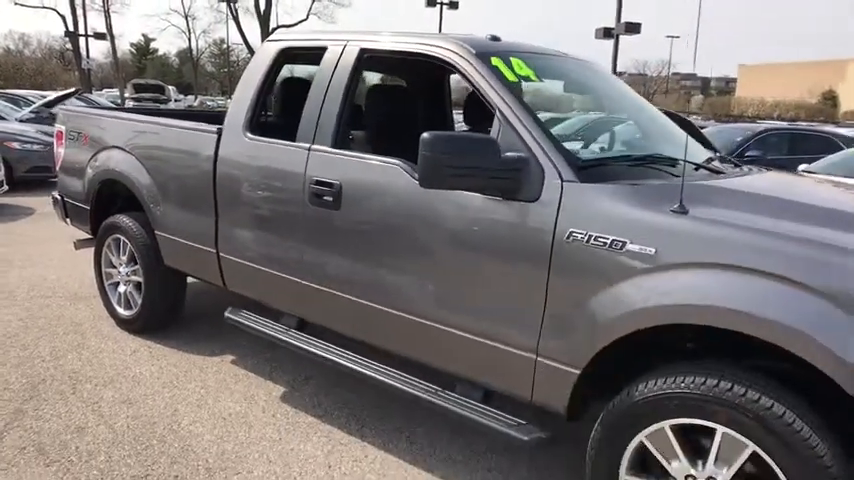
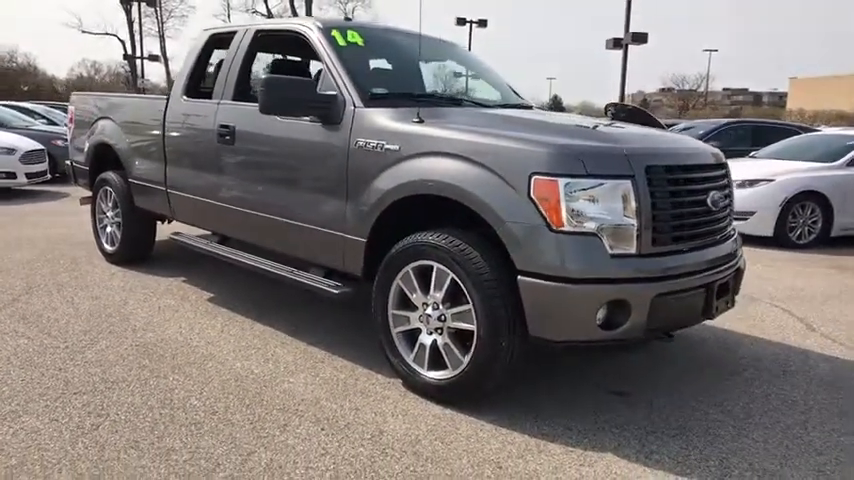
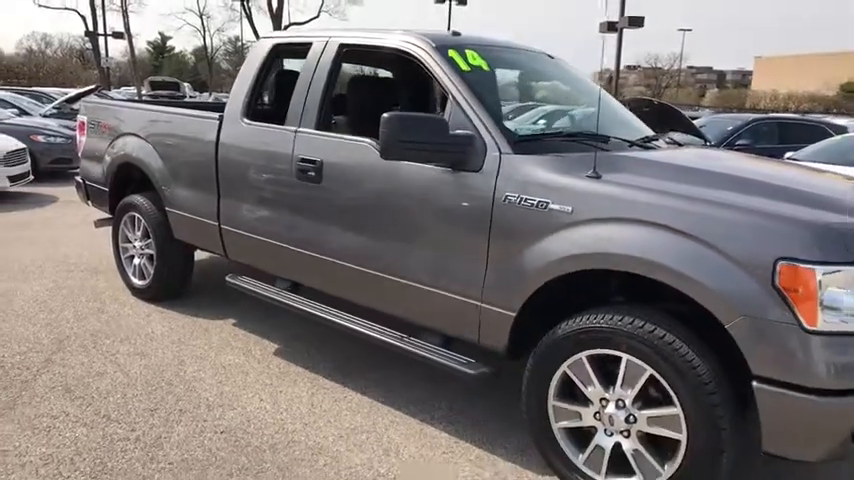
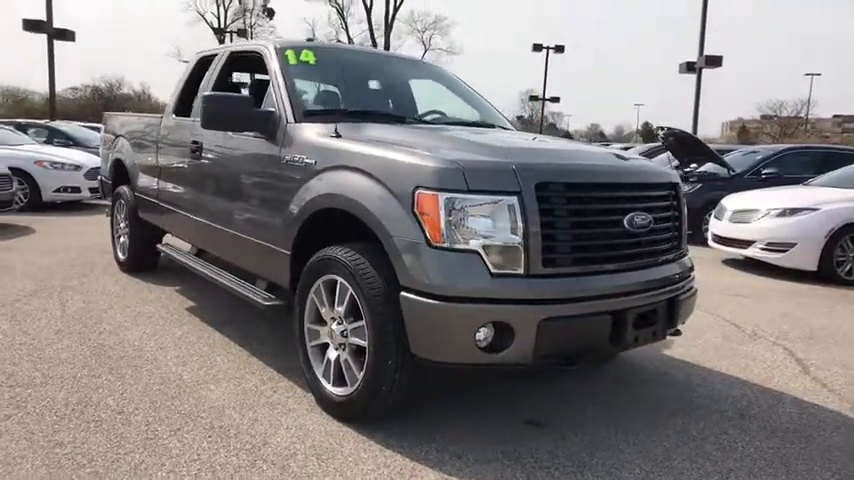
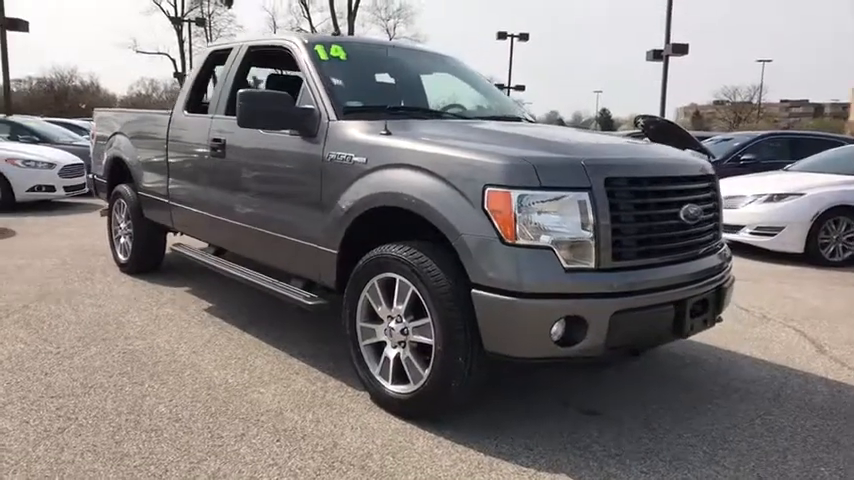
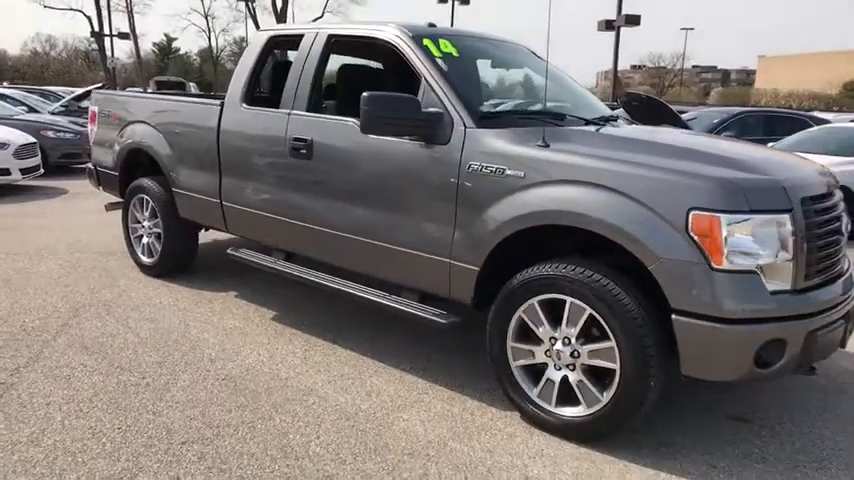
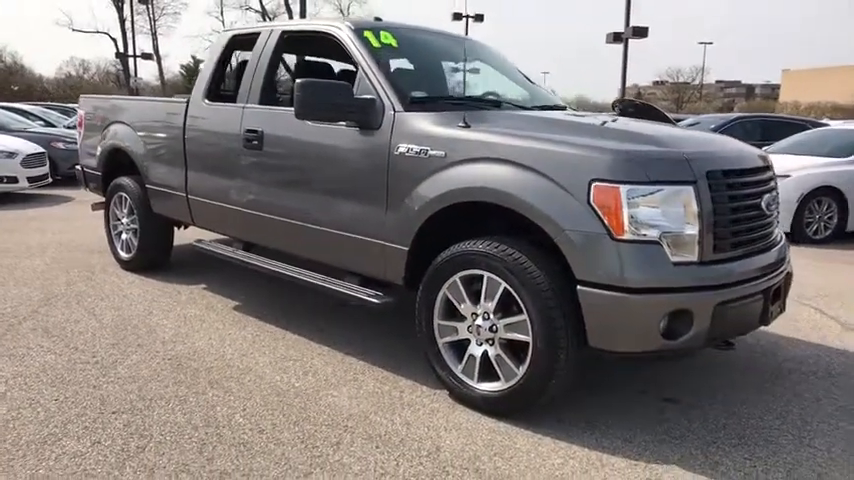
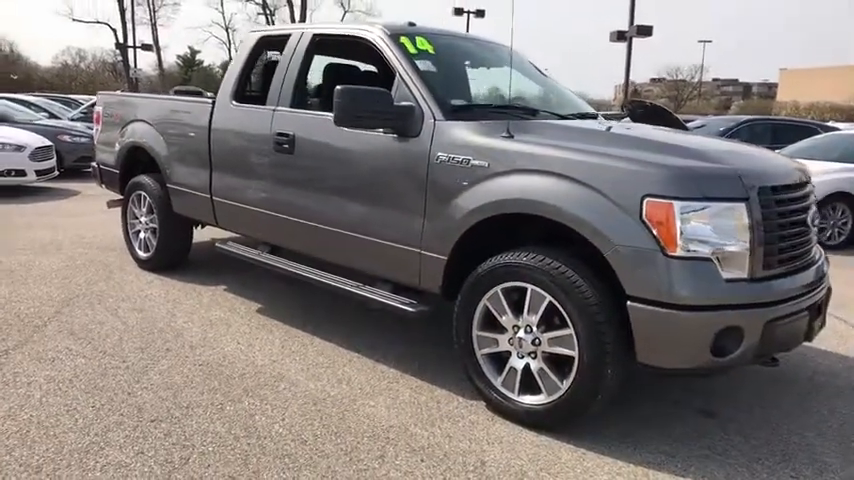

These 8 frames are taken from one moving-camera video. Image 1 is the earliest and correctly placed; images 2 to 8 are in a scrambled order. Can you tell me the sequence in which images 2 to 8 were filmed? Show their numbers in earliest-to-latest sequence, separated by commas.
3, 6, 8, 7, 2, 5, 4
